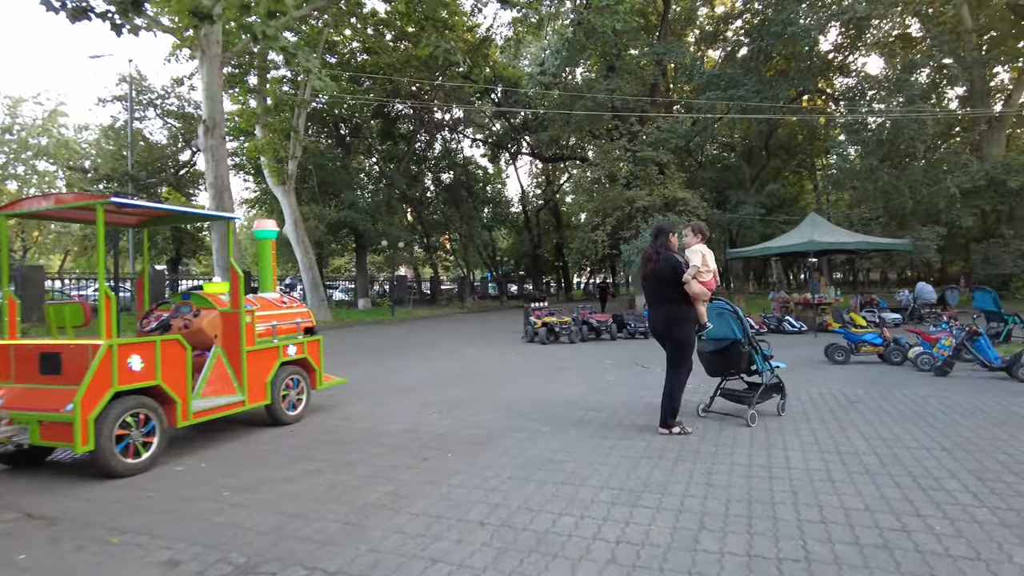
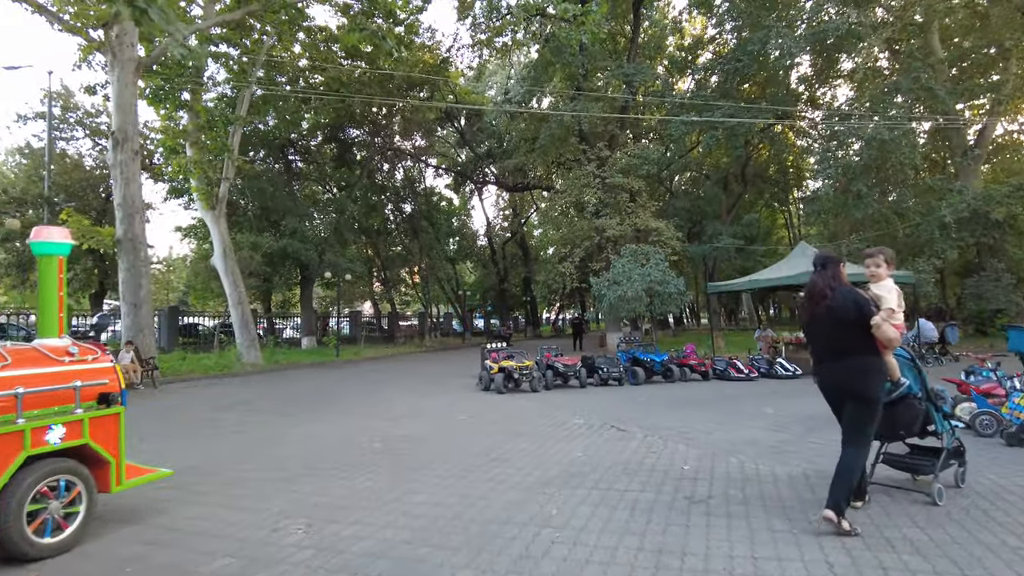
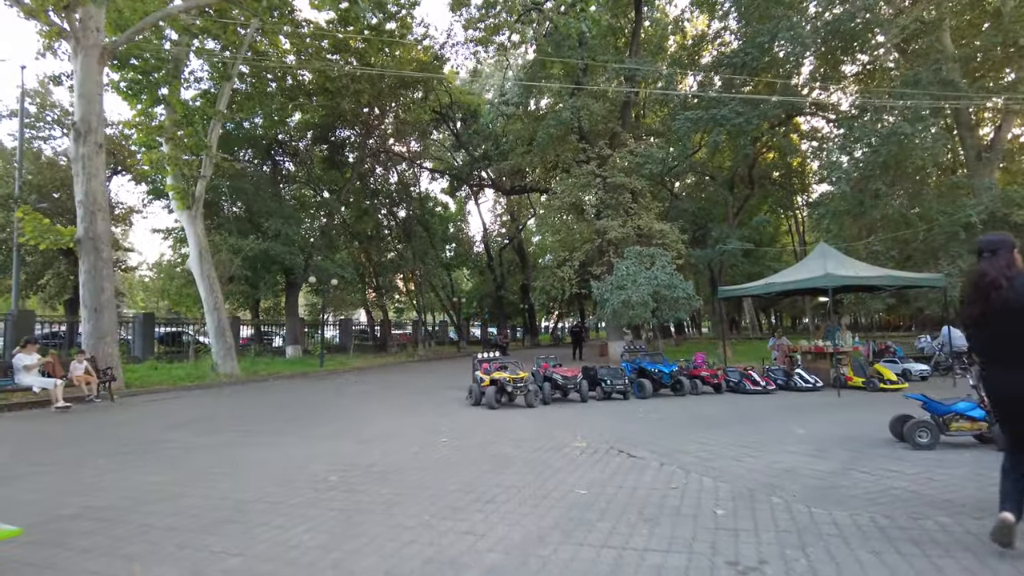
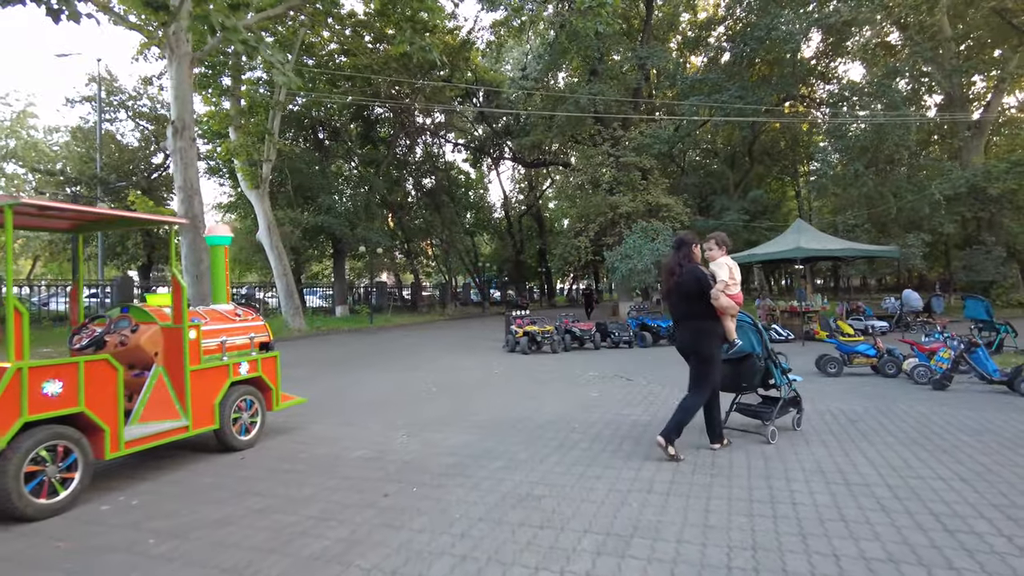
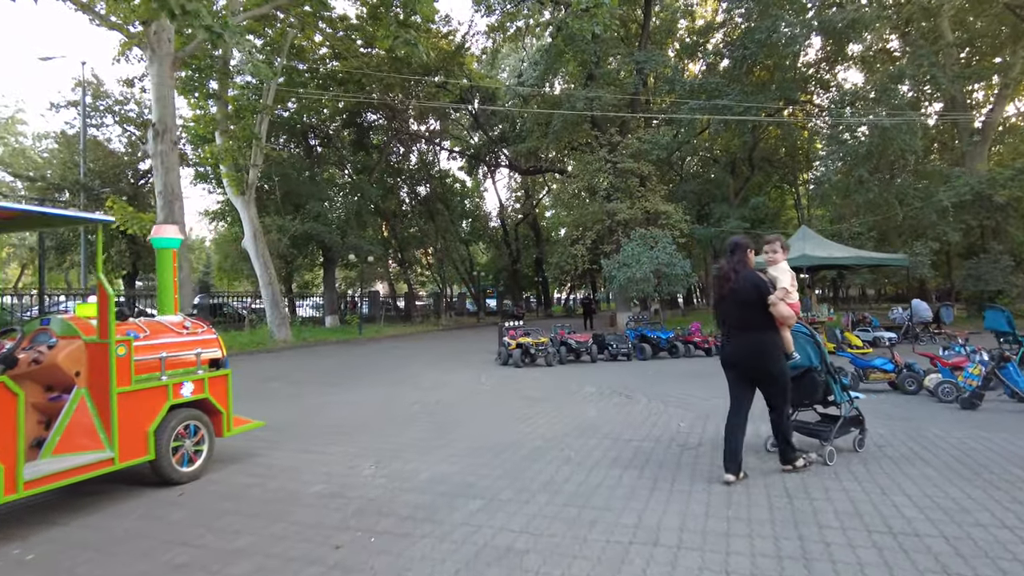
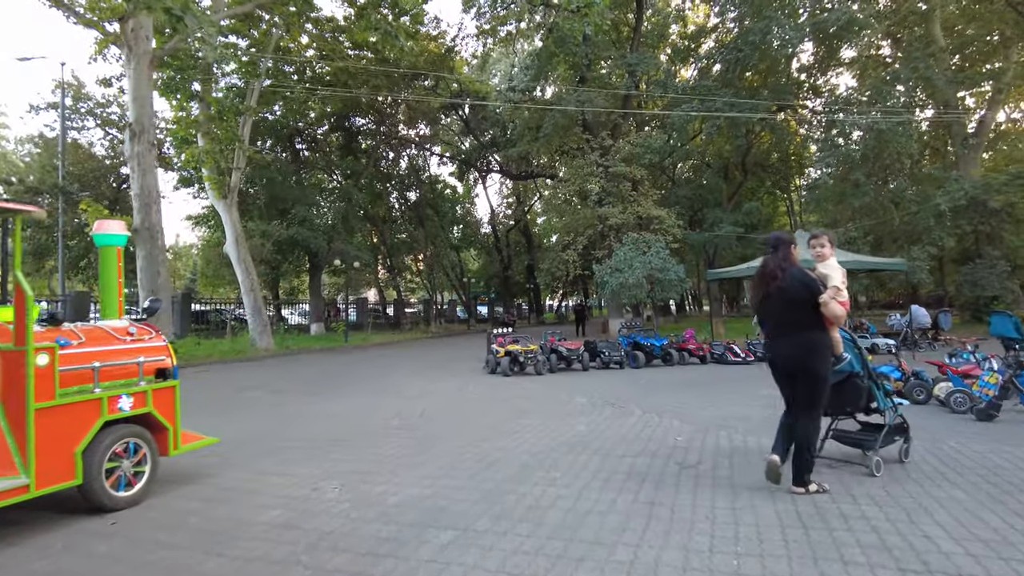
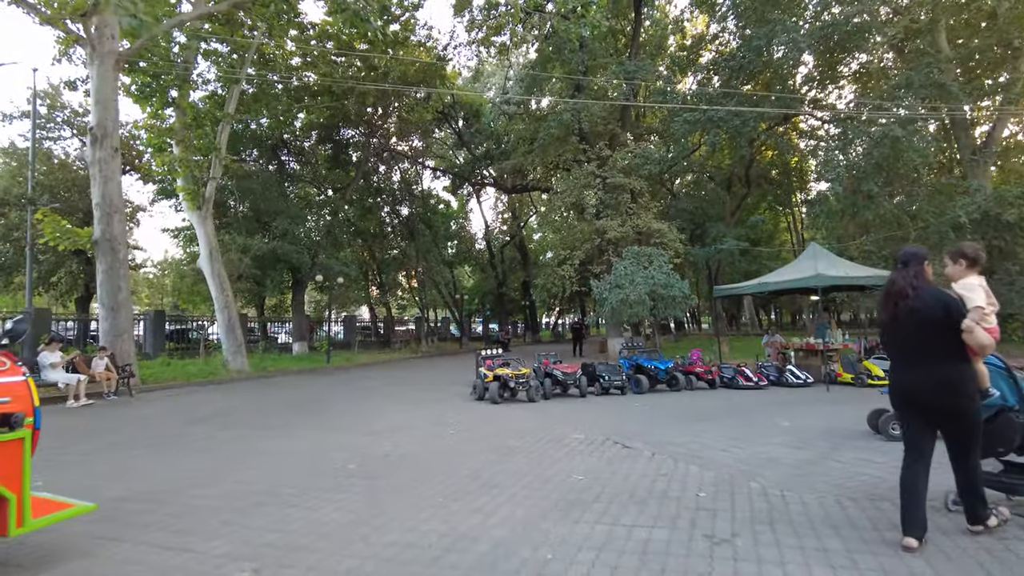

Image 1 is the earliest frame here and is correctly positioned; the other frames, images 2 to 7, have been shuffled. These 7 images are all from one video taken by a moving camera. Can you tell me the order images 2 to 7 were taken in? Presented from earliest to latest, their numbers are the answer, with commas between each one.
4, 5, 6, 2, 7, 3
